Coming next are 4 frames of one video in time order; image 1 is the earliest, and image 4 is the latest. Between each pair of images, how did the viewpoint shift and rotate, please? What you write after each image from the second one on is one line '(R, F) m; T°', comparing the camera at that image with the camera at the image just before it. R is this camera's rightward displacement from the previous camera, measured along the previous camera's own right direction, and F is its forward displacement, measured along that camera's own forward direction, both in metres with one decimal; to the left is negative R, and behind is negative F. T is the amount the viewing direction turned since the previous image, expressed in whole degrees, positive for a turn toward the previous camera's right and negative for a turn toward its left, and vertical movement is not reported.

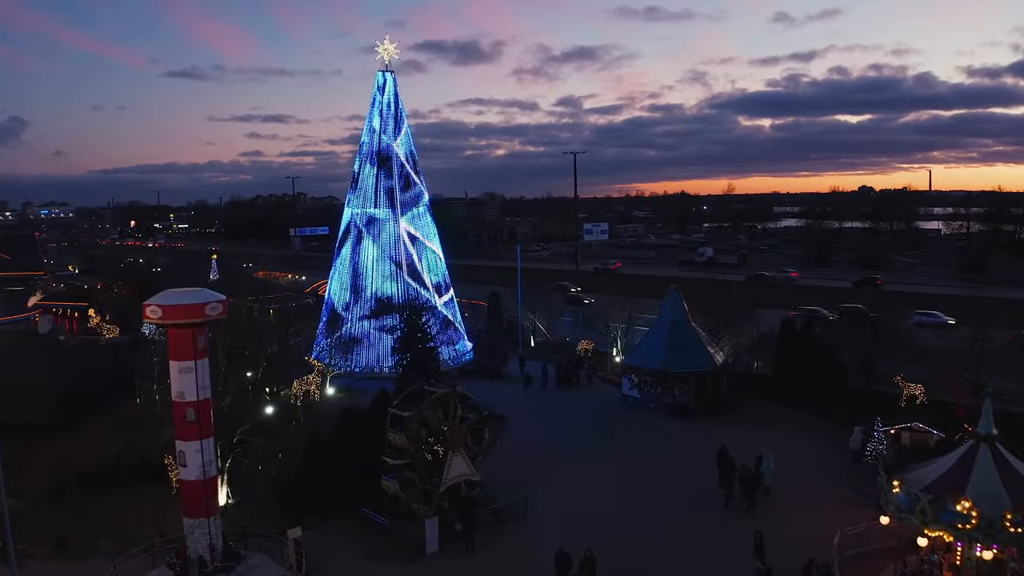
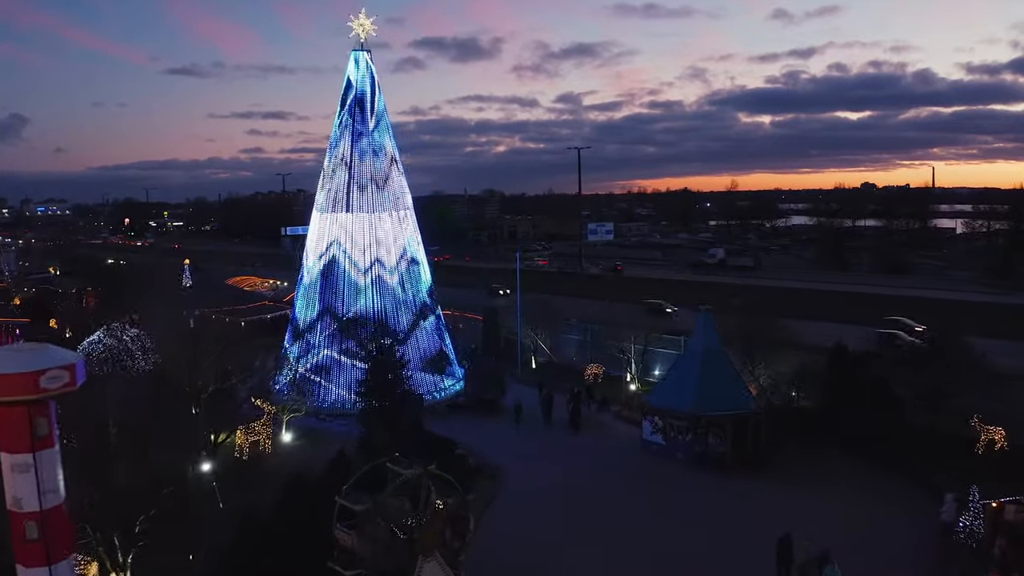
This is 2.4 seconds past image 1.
(+0.1, +3.2) m; 0°
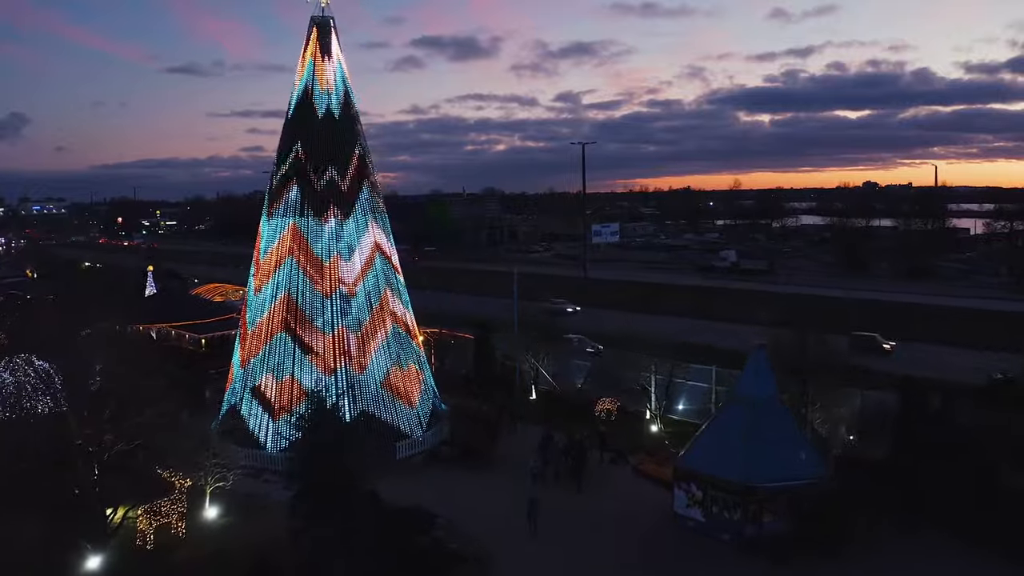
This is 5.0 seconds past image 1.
(+0.1, +3.4) m; 0°
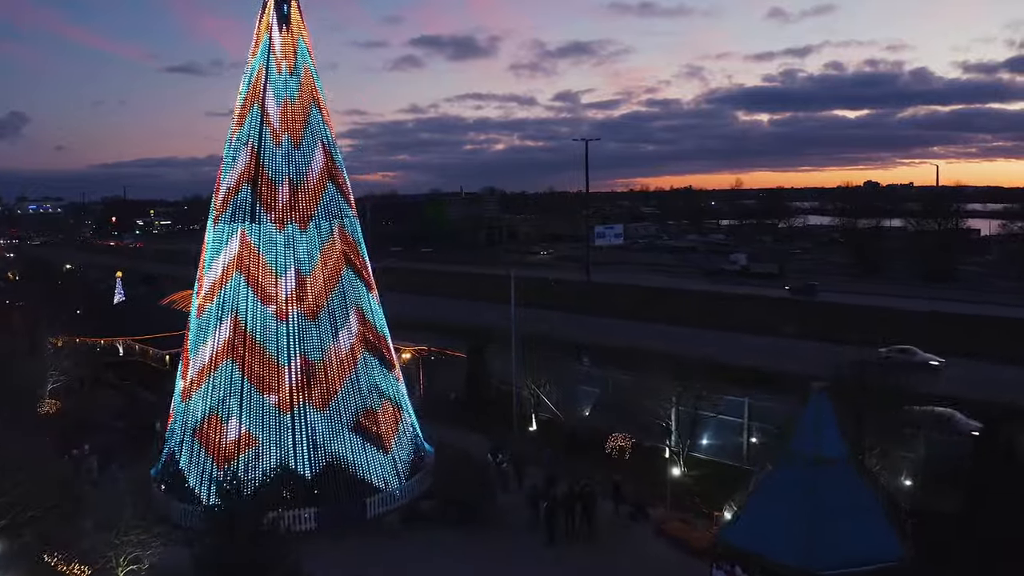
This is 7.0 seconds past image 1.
(0.0, +2.4) m; 0°
